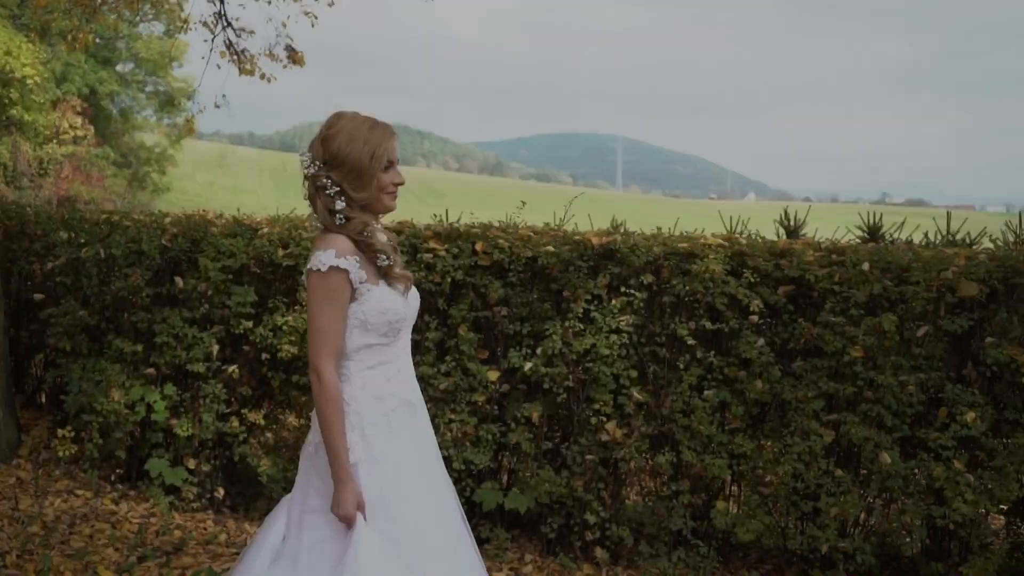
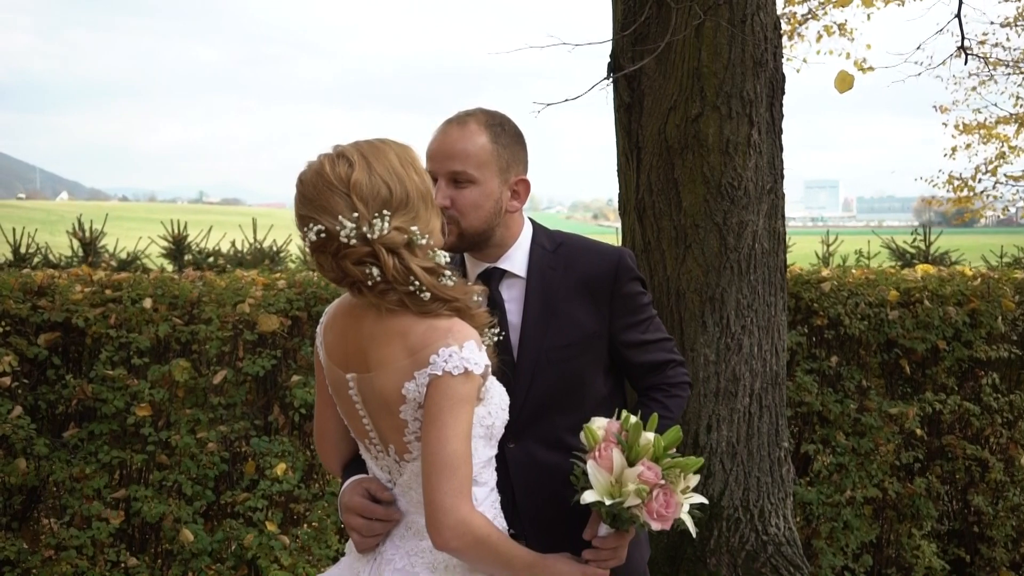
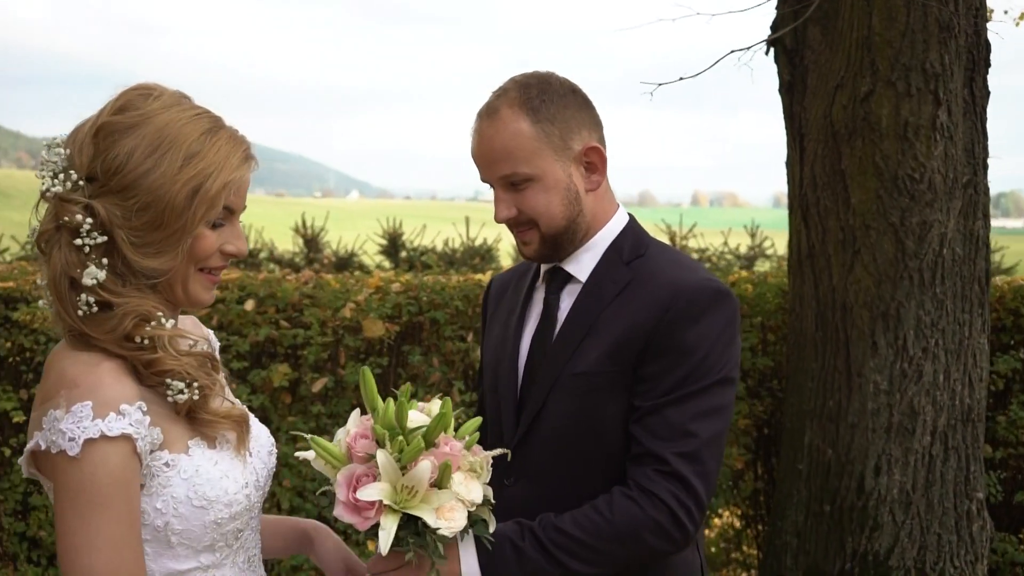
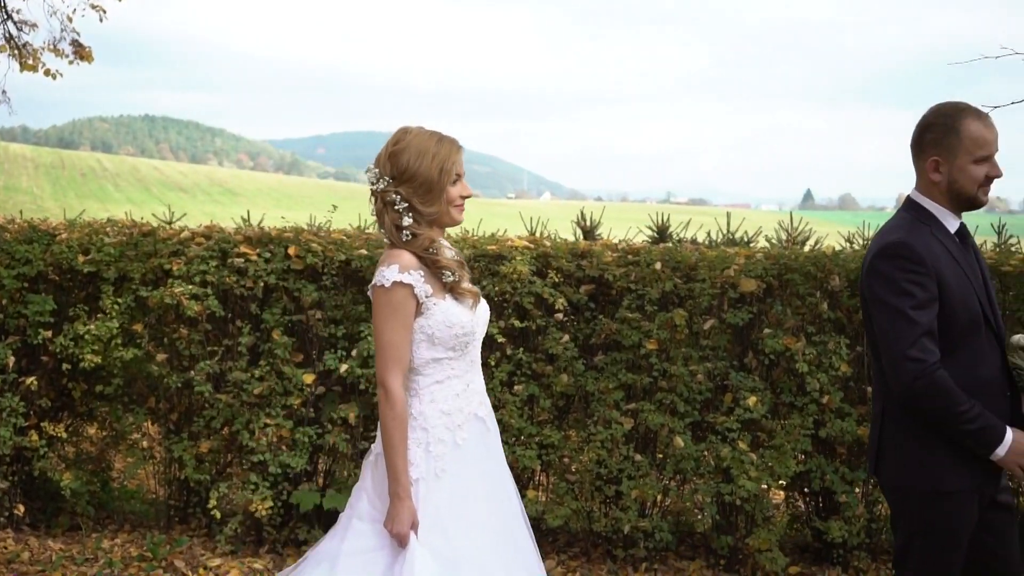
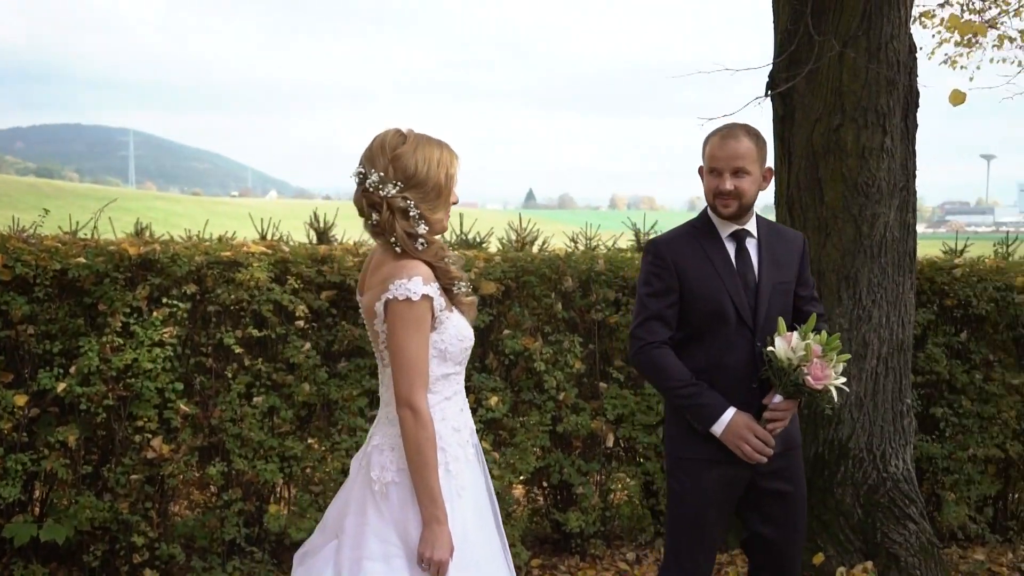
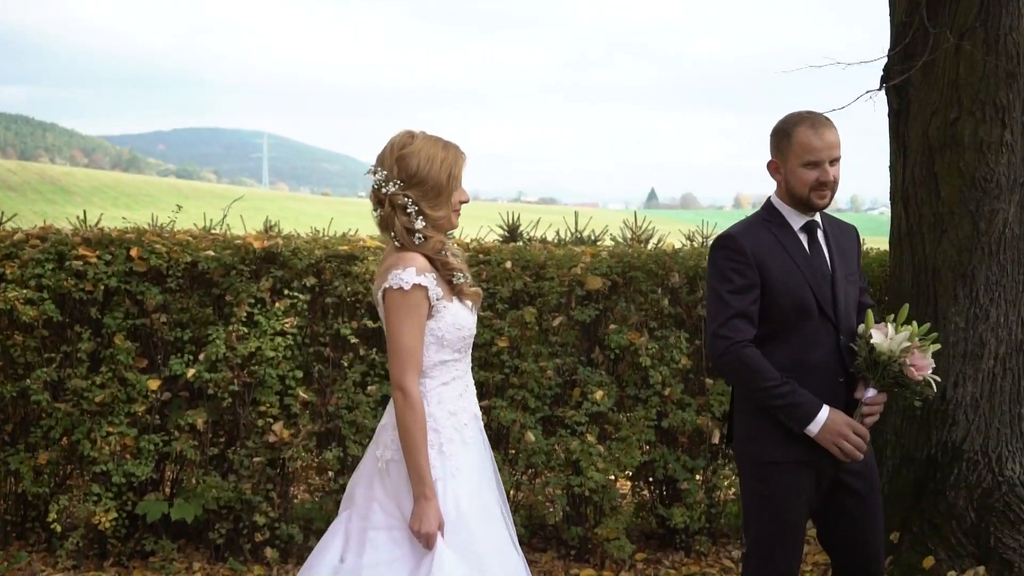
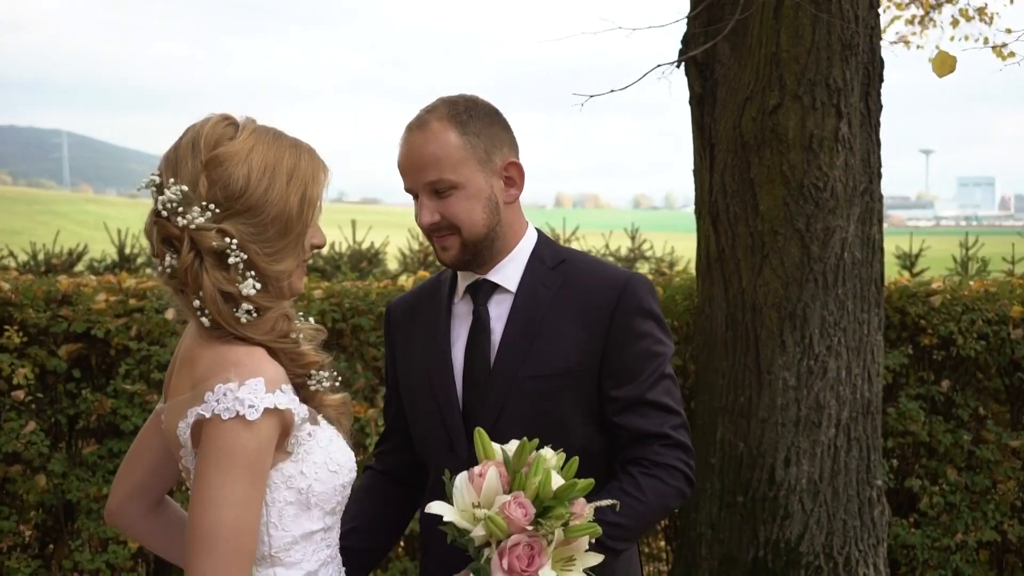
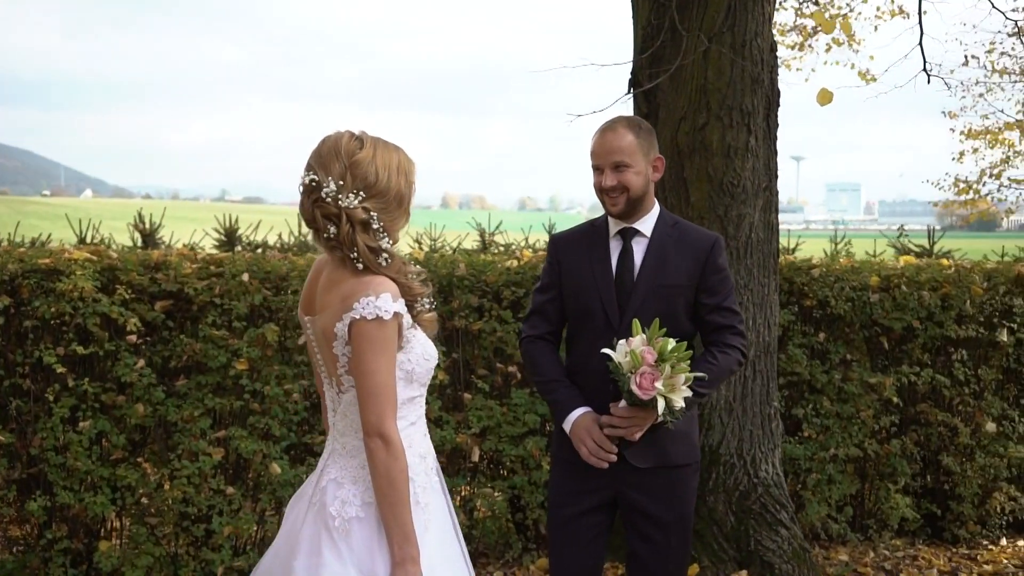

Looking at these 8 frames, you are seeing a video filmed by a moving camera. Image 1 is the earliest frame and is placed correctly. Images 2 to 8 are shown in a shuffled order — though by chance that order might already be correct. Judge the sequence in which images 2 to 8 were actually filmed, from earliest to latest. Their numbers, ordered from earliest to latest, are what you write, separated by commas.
4, 6, 5, 8, 2, 7, 3
